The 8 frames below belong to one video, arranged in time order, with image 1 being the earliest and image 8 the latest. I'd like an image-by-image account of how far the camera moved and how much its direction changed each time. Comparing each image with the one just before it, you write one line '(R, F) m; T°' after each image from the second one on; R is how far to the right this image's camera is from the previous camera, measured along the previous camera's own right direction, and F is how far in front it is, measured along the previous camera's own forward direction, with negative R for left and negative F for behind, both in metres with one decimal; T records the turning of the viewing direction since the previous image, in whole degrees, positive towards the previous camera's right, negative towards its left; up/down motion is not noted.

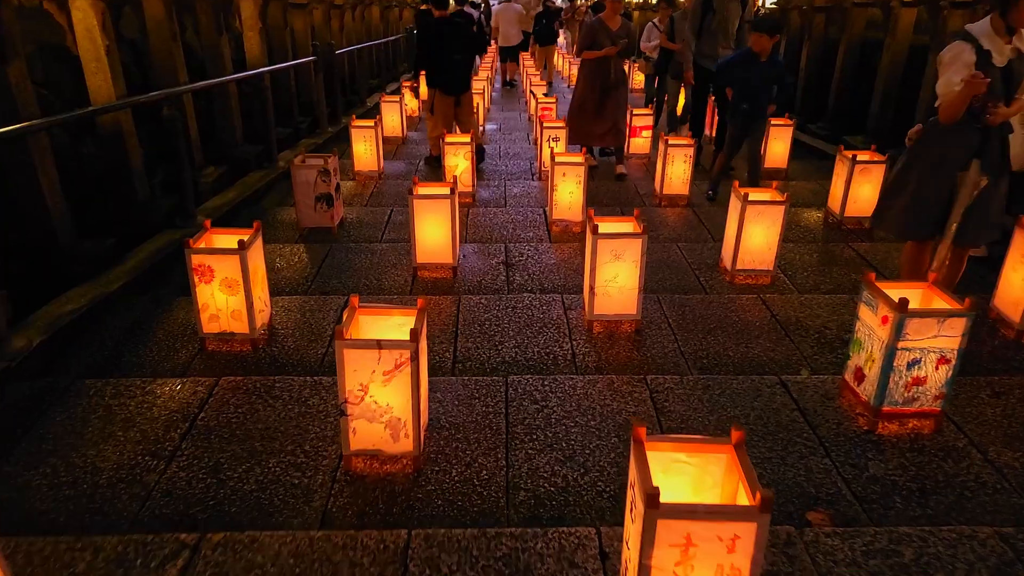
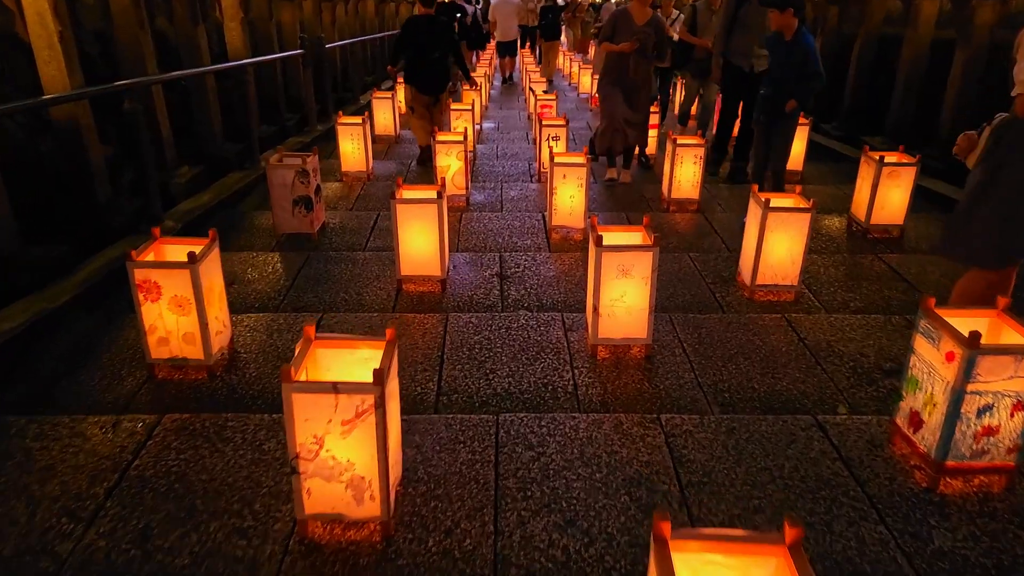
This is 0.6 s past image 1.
(0.0, +0.5) m; 0°
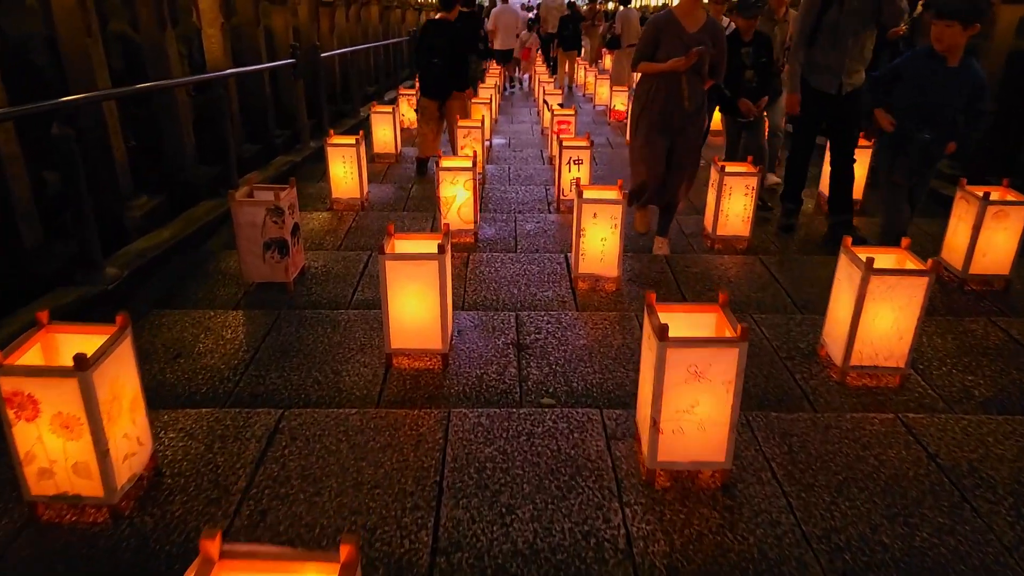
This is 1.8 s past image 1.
(0.0, +1.1) m; 0°
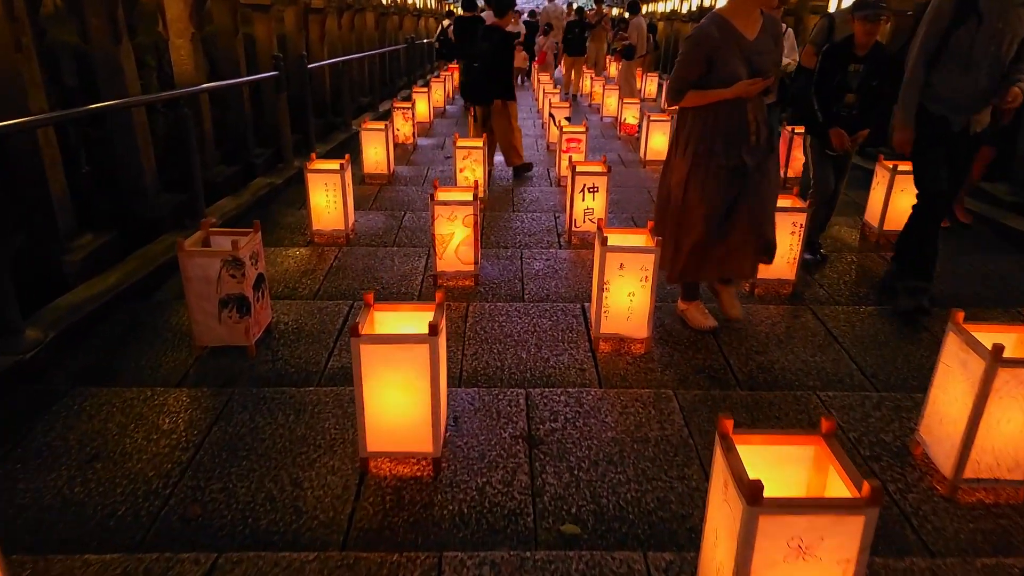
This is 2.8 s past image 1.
(0.0, +0.8) m; 0°
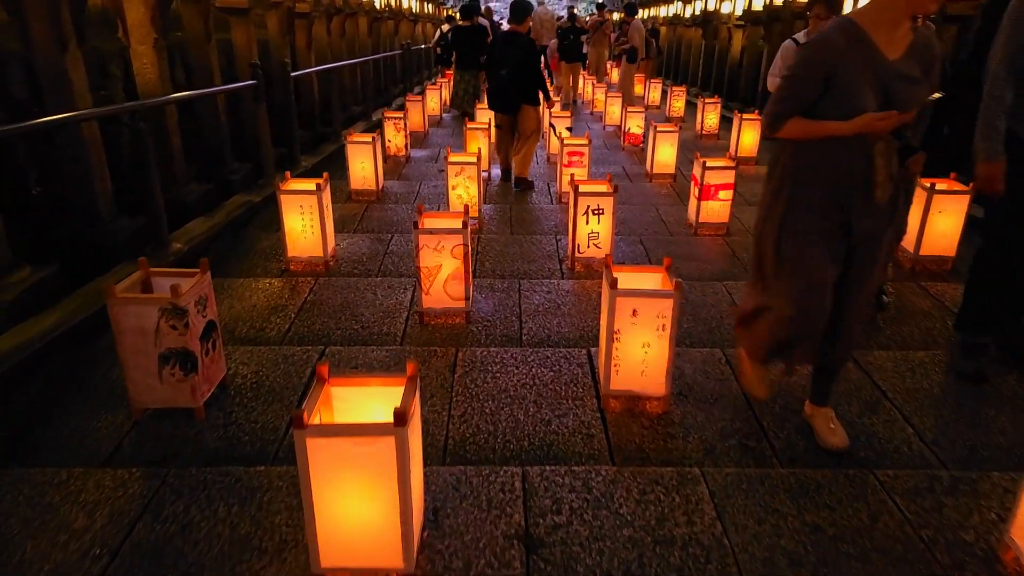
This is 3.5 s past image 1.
(0.0, +0.6) m; 0°
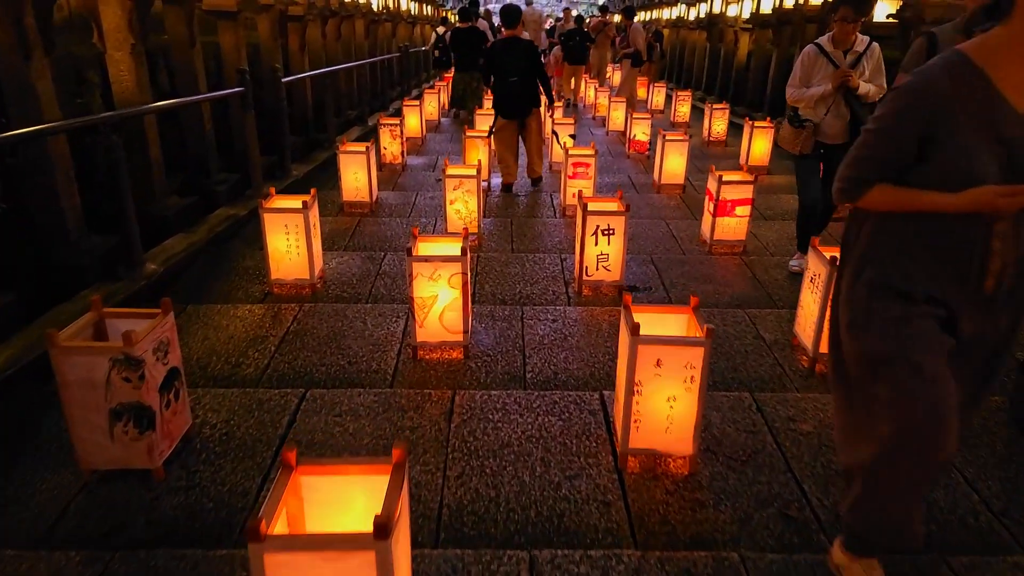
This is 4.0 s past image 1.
(0.0, +0.4) m; 0°
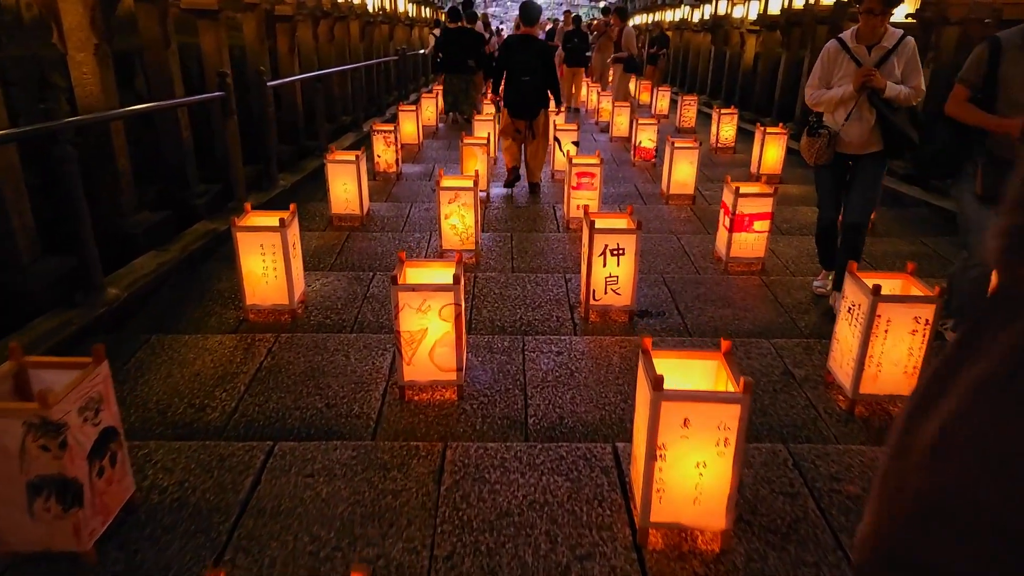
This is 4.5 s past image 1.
(0.0, +0.5) m; 0°
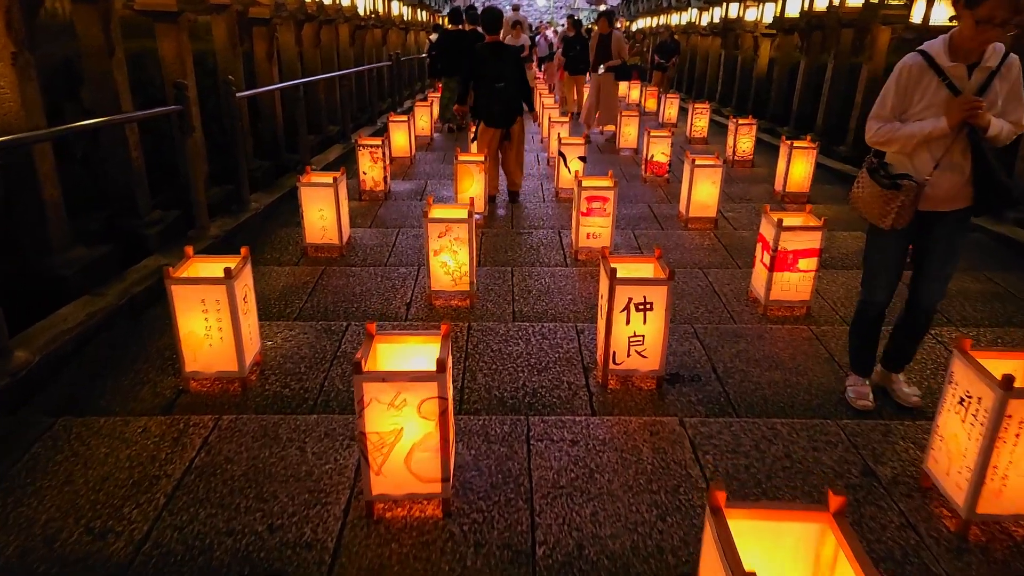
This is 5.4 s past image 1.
(0.0, +0.9) m; 0°
